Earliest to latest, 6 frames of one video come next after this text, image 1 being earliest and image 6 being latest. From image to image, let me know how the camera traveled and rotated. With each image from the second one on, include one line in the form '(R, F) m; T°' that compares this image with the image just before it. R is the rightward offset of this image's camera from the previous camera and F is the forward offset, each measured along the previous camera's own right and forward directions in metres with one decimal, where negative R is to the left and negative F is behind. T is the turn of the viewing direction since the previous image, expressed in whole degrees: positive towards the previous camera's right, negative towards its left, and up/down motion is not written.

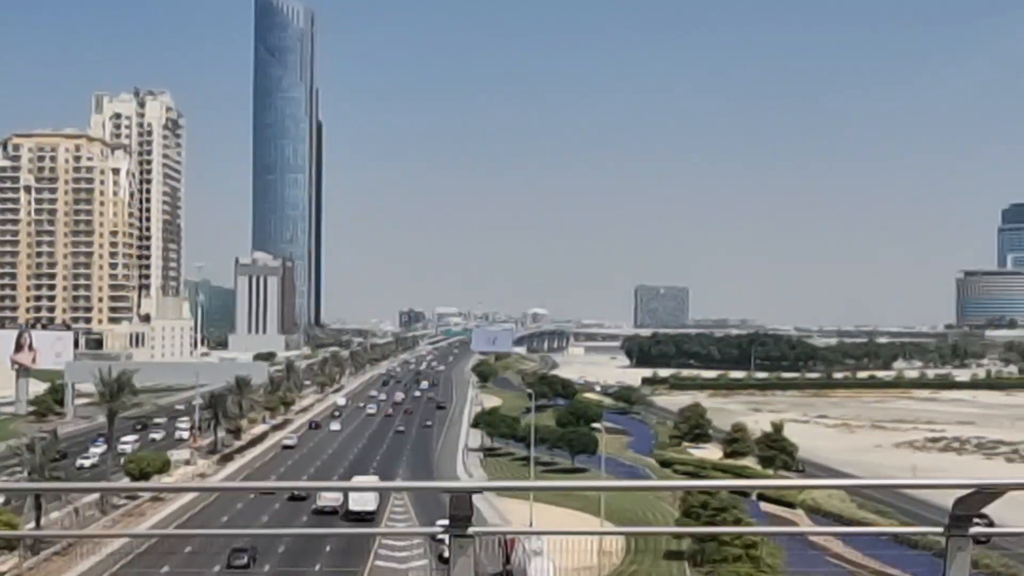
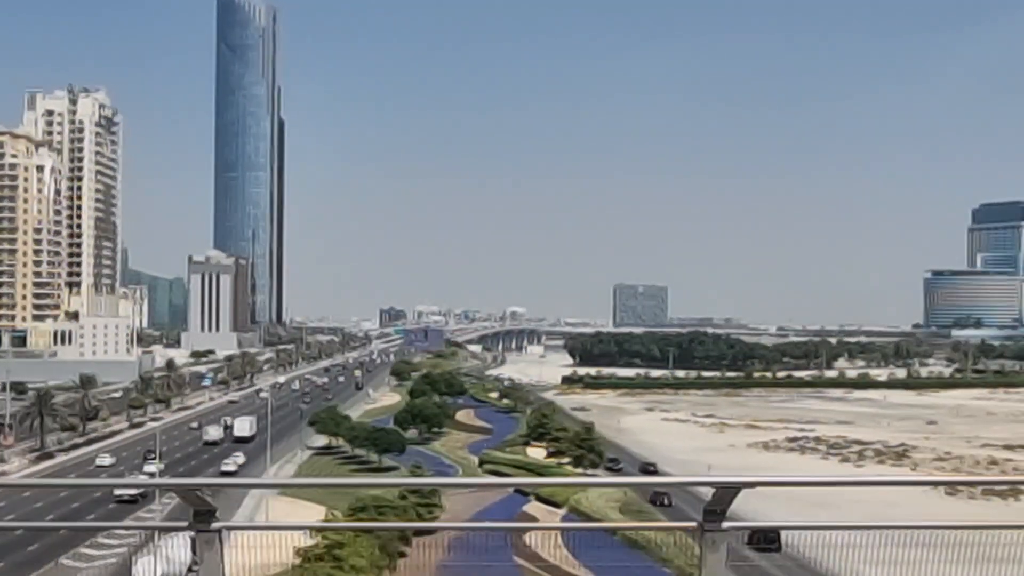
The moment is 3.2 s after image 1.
(+3.3, 0.0) m; 0°
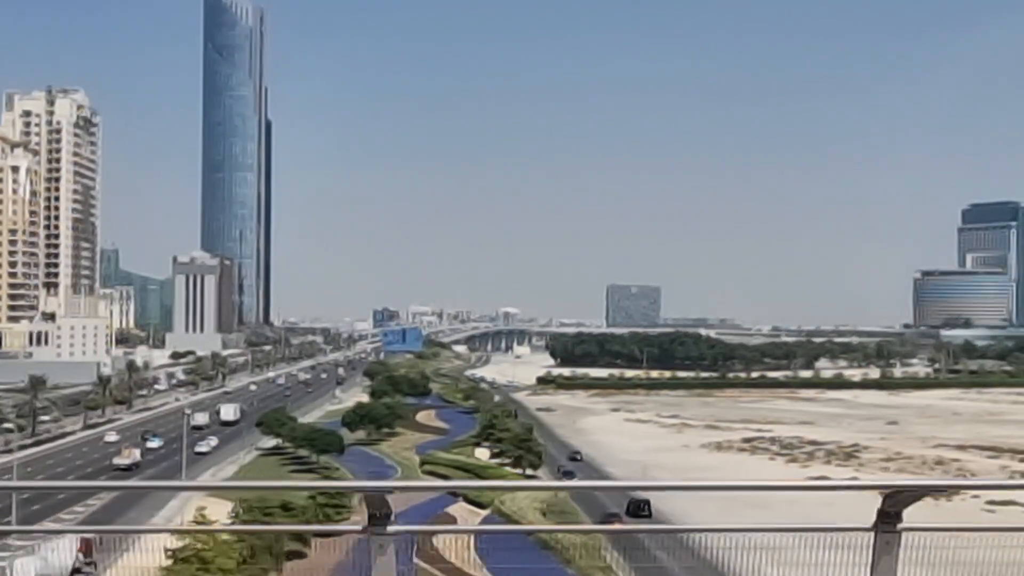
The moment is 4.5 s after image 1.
(+1.0, 0.0) m; 0°
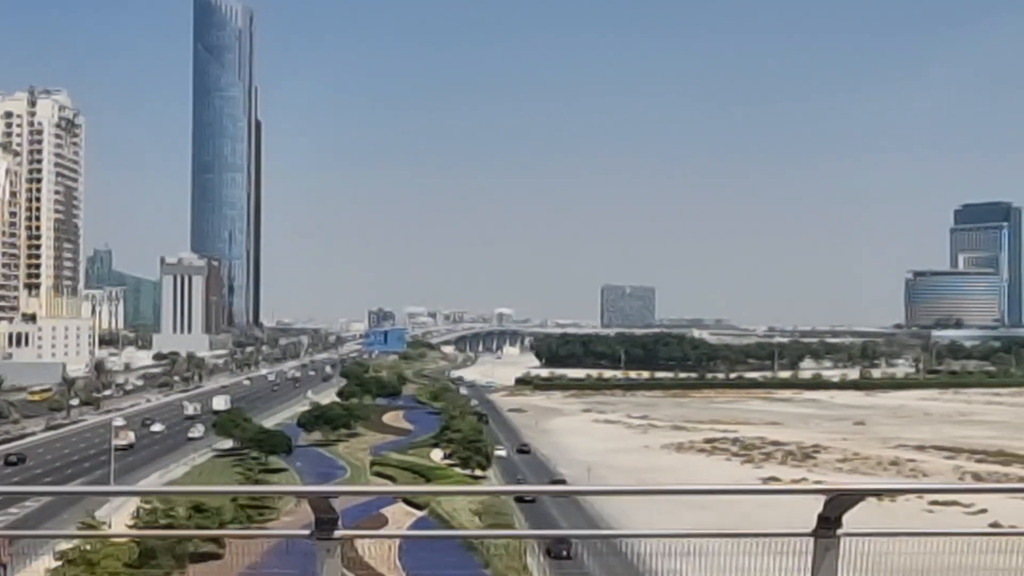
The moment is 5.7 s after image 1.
(+0.9, 0.0) m; 0°
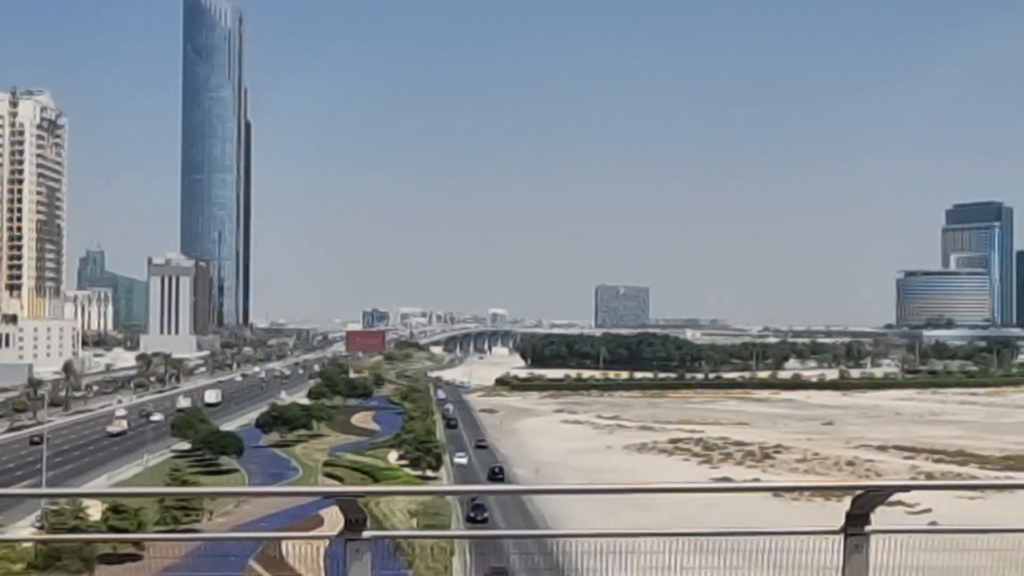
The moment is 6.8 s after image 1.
(+0.8, 0.0) m; 0°
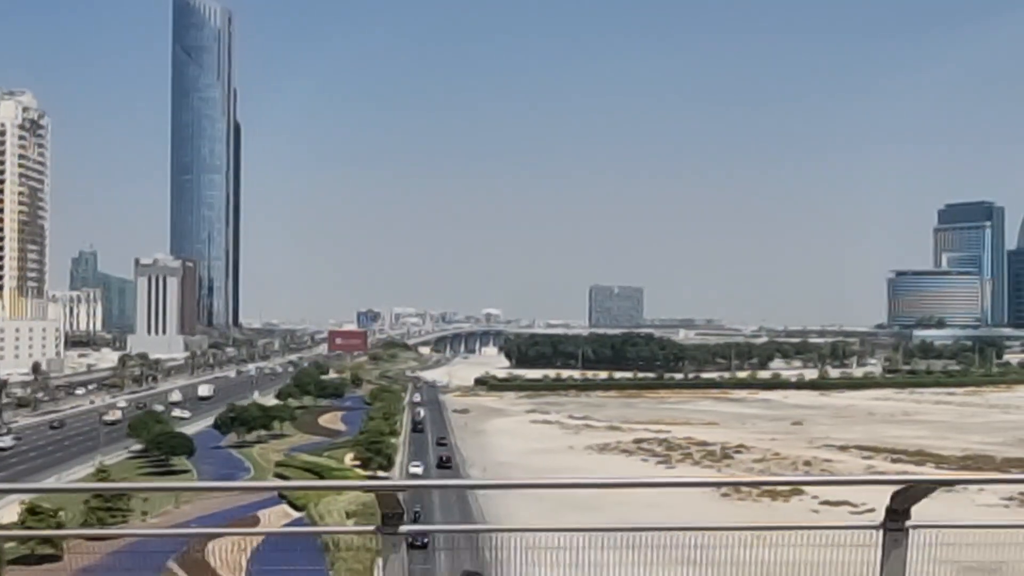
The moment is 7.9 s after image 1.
(+0.8, 0.0) m; 0°
